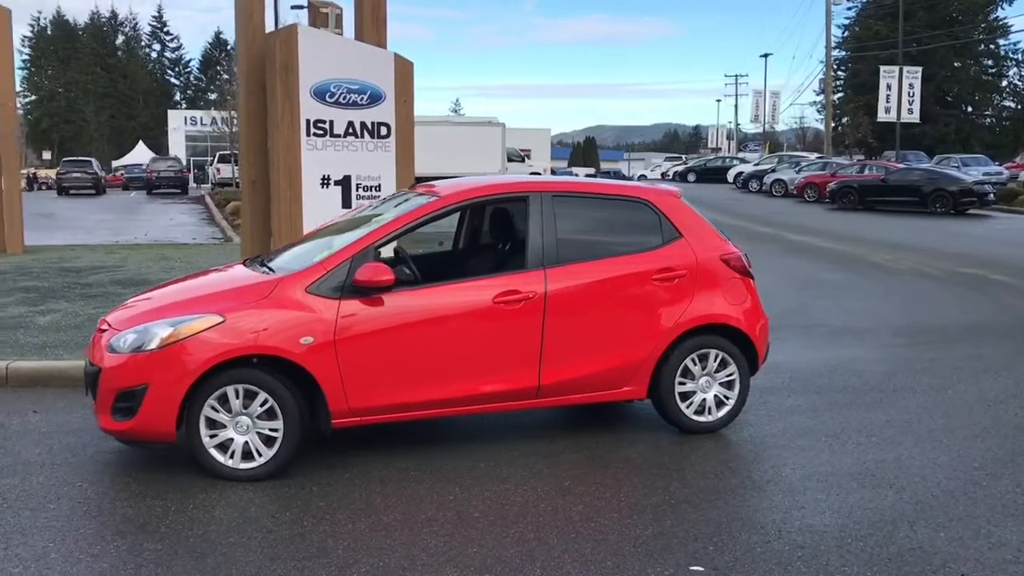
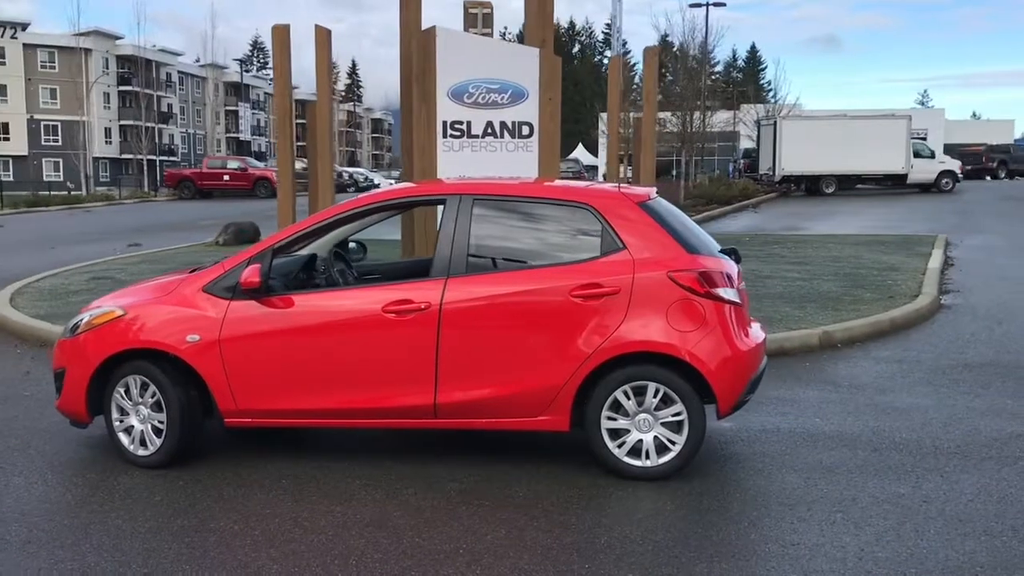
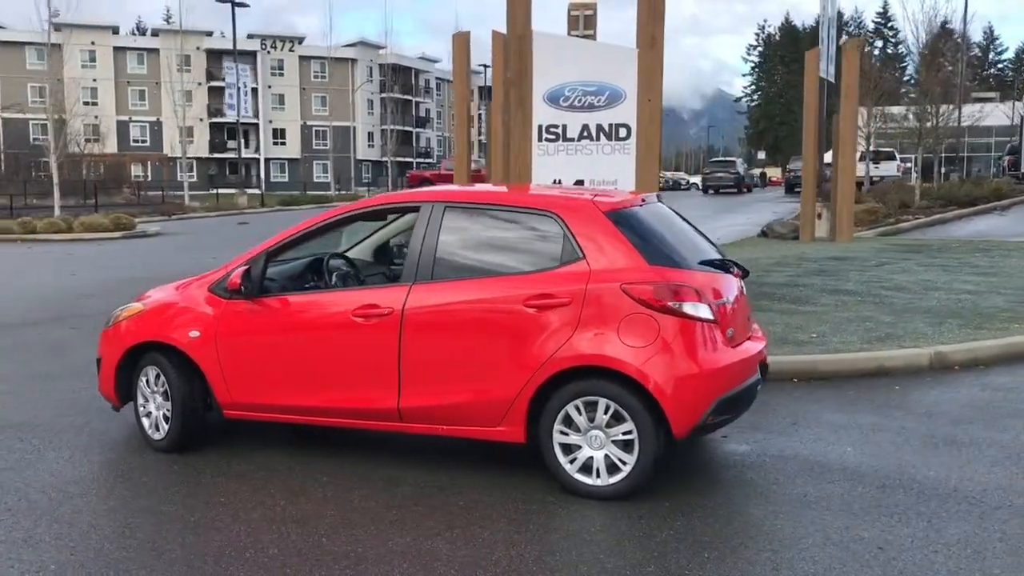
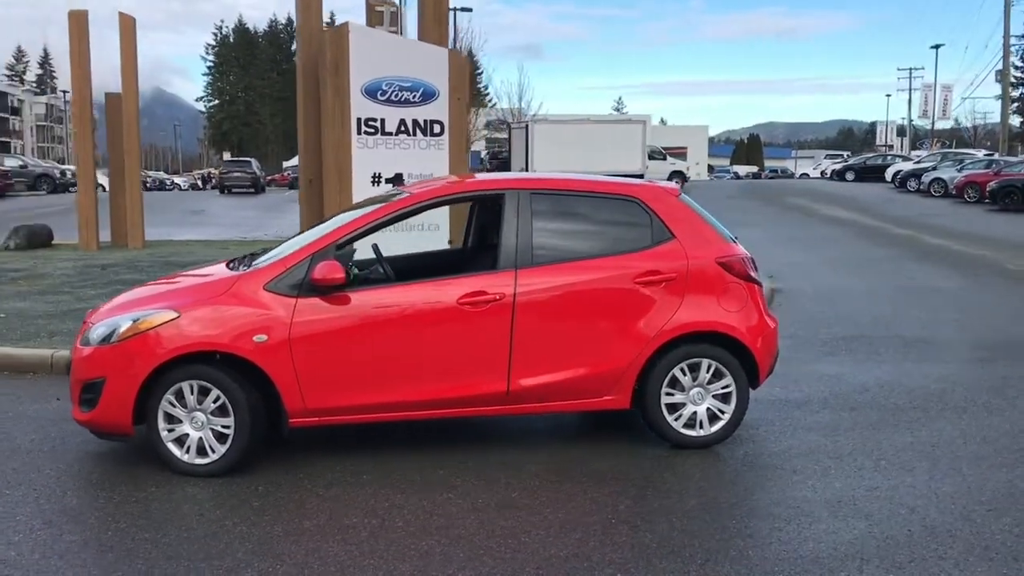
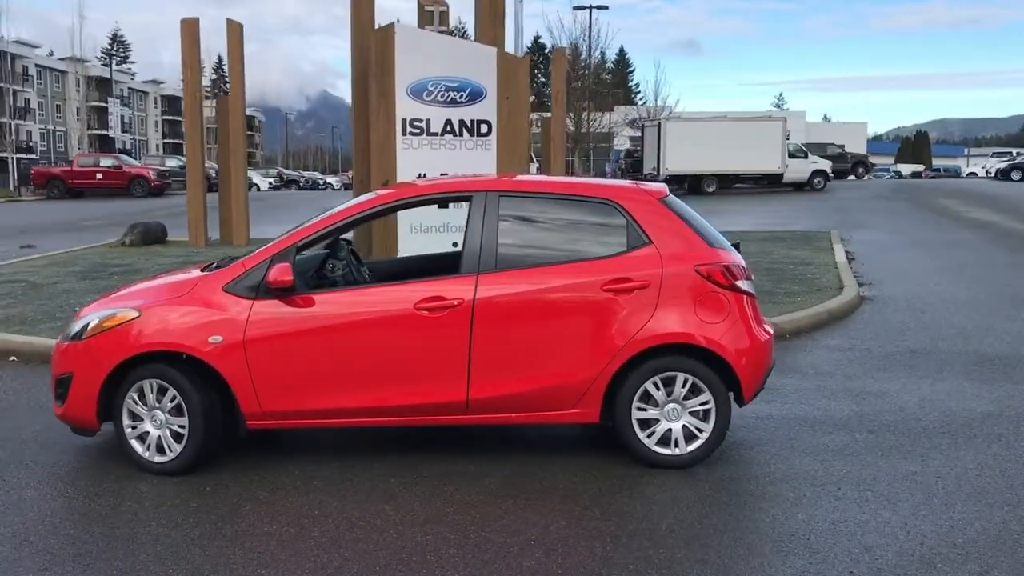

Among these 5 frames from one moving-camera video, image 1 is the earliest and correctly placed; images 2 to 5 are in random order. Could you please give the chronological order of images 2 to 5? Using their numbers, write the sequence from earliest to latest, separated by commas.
4, 5, 2, 3
